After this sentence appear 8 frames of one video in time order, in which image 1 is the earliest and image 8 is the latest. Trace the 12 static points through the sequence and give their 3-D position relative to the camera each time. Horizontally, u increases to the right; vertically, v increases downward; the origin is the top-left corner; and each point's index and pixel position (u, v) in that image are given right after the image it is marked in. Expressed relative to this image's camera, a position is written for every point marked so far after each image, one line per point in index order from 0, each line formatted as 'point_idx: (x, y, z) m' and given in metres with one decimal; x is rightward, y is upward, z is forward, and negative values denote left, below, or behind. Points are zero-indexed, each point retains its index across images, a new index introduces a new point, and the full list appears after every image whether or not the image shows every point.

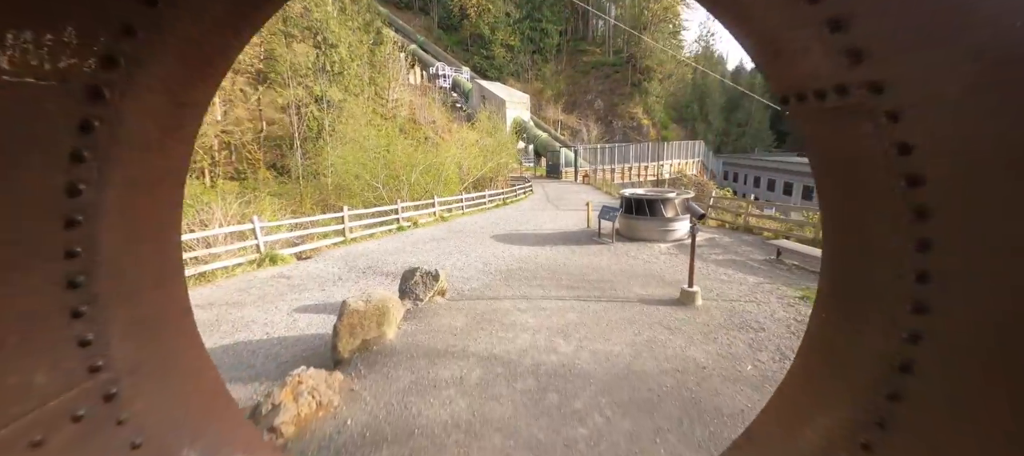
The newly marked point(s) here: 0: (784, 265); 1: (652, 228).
0: (+5.3, -0.7, +7.0) m
1: (+3.5, 0.0, +9.1) m
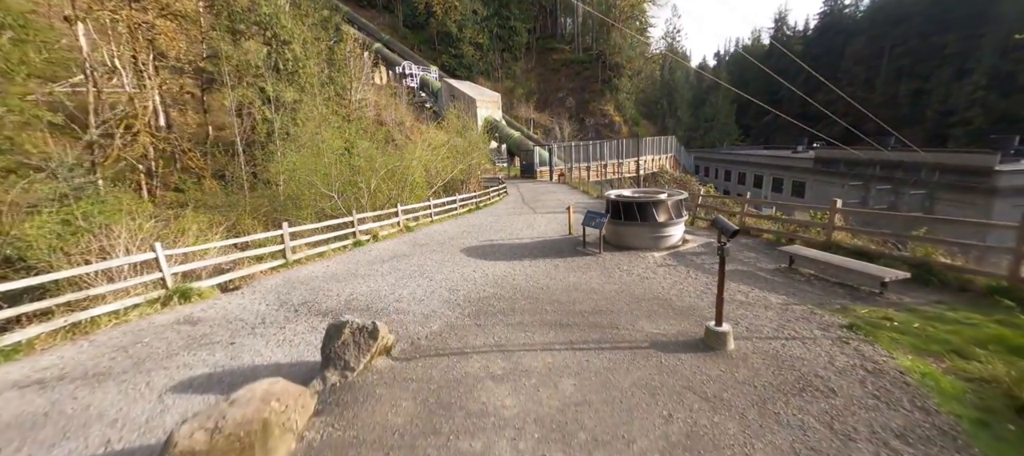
0: (+4.8, -0.8, +6.0) m
1: (+2.9, -0.1, +8.0) m
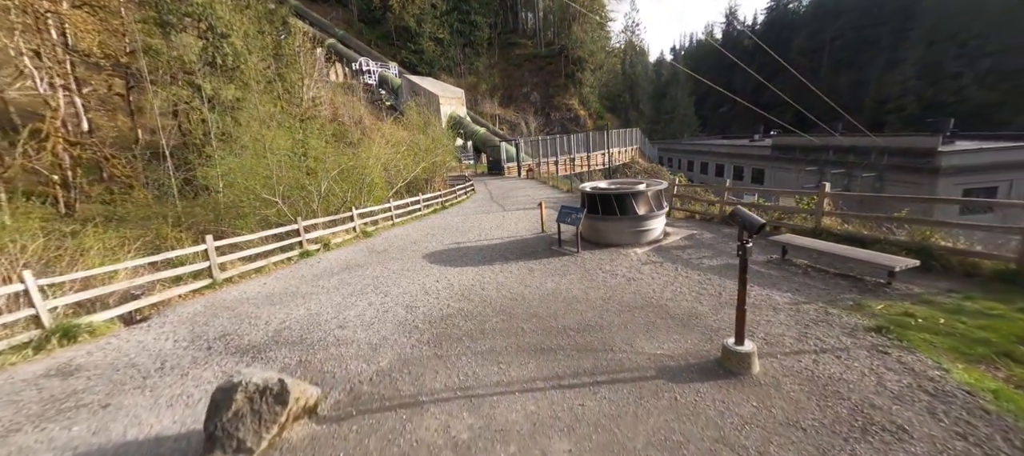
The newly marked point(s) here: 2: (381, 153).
0: (+4.4, -0.6, +5.5) m
1: (+2.2, 0.0, +7.3) m
2: (-5.4, +3.1, +14.7) m
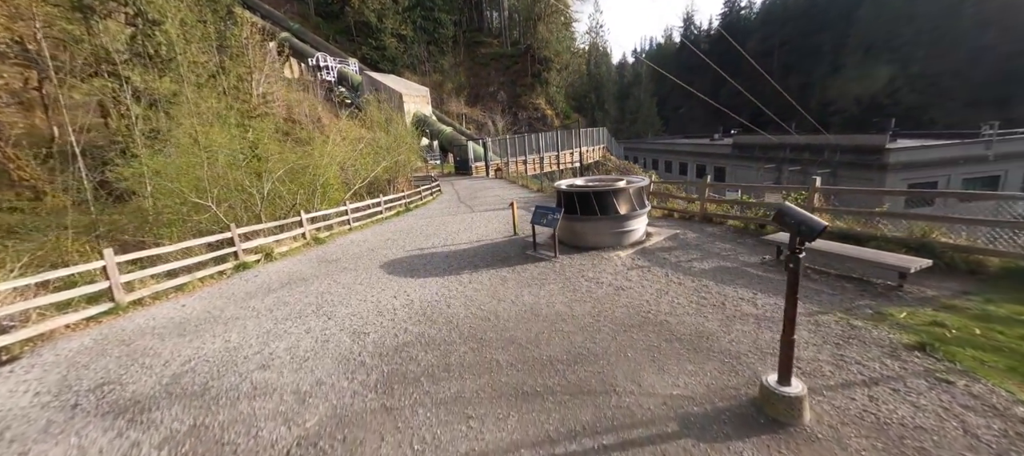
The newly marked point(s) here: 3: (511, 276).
0: (+4.0, -0.6, +5.0) m
1: (+1.7, 0.0, +6.7) m
2: (-6.6, +2.9, +13.4) m
3: (0.0, -0.8, +5.8) m
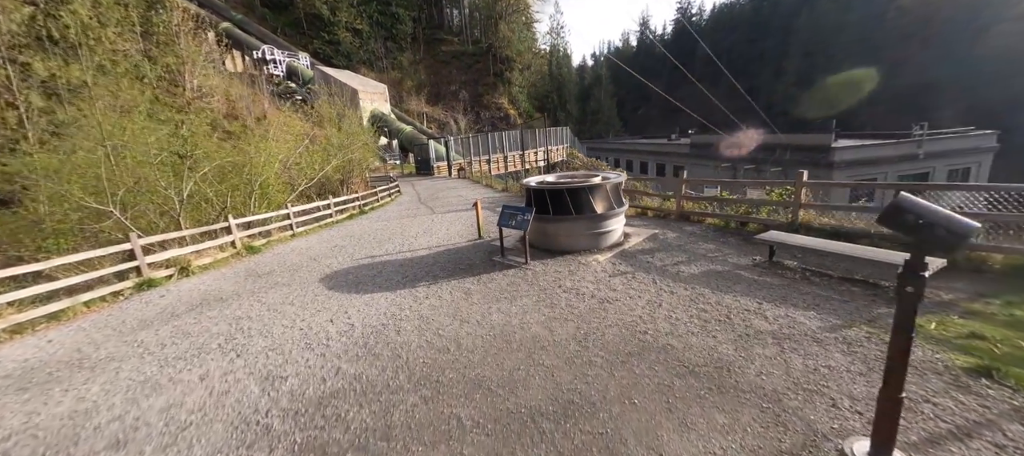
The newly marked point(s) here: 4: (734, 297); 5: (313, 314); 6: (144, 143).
0: (+3.5, -0.6, +4.5) m
1: (+1.1, -0.1, +6.0) m
2: (-7.9, +2.7, +11.8) m
3: (-0.5, -0.8, +5.0) m
4: (+2.4, -0.8, +3.9) m
5: (-2.6, -1.1, +4.6) m
6: (-8.0, +1.8, +7.7) m
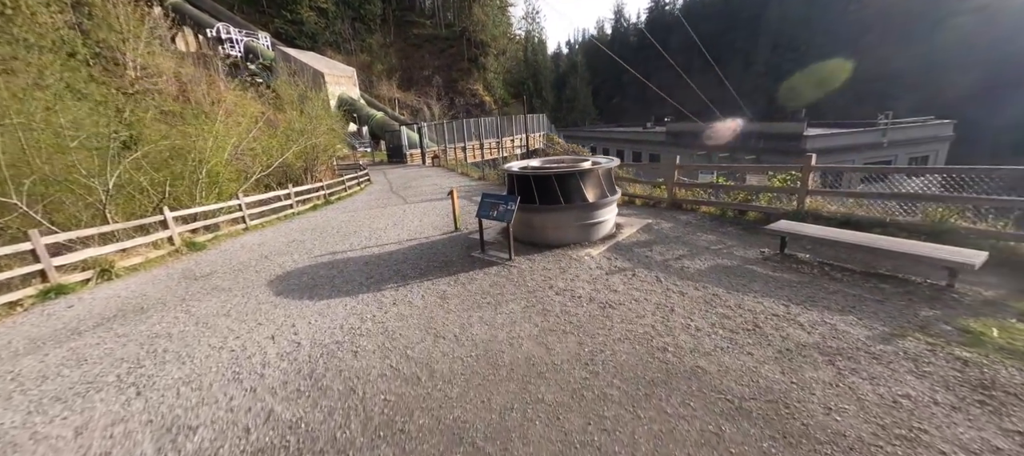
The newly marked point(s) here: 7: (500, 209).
0: (+3.4, -0.4, +4.1) m
1: (+0.8, +0.1, +5.3) m
2: (-8.5, +2.9, +10.5) m
3: (-0.7, -0.7, +4.2) m
4: (+2.3, -0.7, +3.4) m
5: (-2.7, -1.0, +3.8) m
6: (-8.4, +1.9, +6.4) m
7: (-0.2, +0.3, +5.1) m
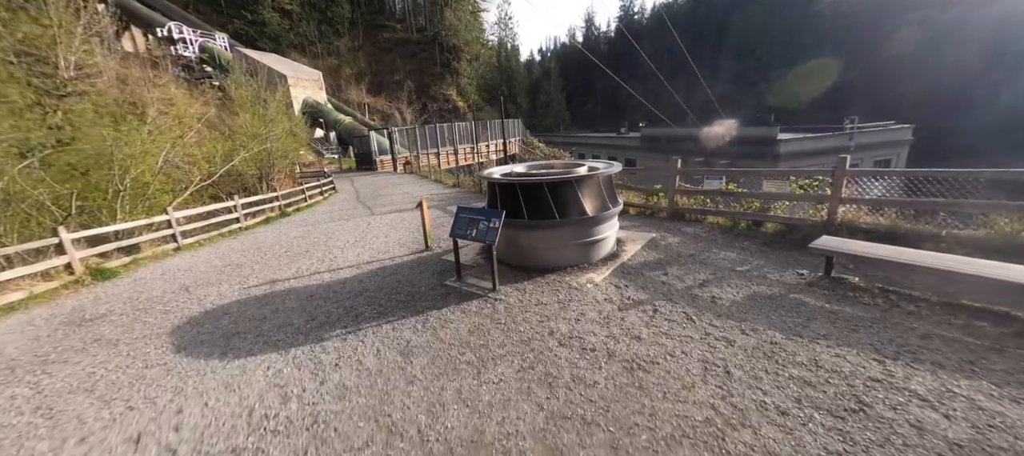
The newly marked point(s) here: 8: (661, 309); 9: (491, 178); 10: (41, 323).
0: (+3.2, -0.6, +3.3) m
1: (+0.6, -0.2, +4.4) m
2: (-9.1, +2.4, +8.9) m
3: (-0.8, -1.0, +3.2) m
4: (+2.2, -0.8, +2.5) m
5: (-2.8, -1.3, +2.6) m
6: (-8.6, +1.5, +4.9) m
7: (-0.4, 0.0, +4.1) m
8: (+1.4, -0.7, +3.3) m
9: (-0.3, +0.6, +4.5) m
10: (-6.3, -1.2, +4.8) m
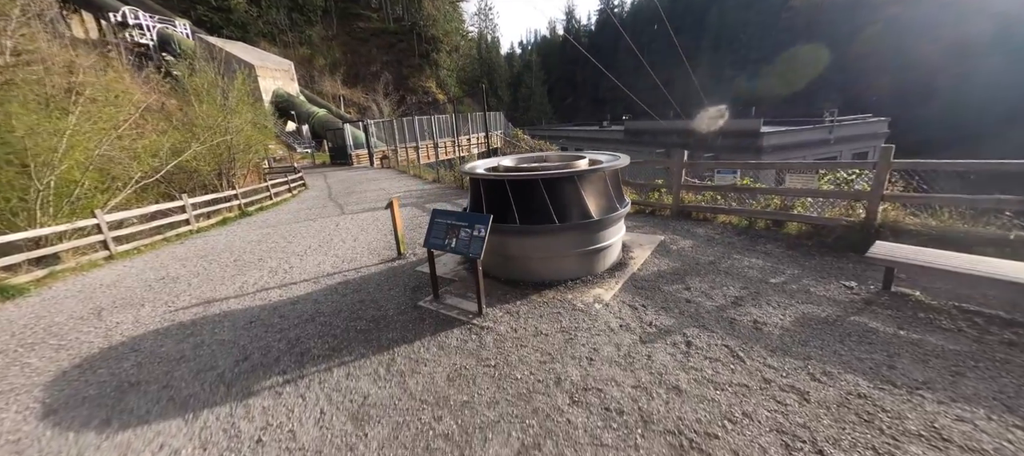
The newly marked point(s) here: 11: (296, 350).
0: (+3.2, -0.7, +2.6) m
1: (+0.5, -0.2, +3.6) m
2: (-9.5, +2.3, +7.7) m
3: (-0.8, -1.1, +2.3) m
4: (+2.2, -0.9, +1.8) m
5: (-2.8, -1.5, +1.7) m
6: (-8.8, +1.3, +3.6) m
7: (-0.5, -0.1, +3.2) m
8: (+1.3, -0.8, +2.6) m
9: (-0.4, +0.5, +3.7) m
10: (-6.4, -1.4, +3.7) m
11: (-1.9, -1.0, +3.0) m
